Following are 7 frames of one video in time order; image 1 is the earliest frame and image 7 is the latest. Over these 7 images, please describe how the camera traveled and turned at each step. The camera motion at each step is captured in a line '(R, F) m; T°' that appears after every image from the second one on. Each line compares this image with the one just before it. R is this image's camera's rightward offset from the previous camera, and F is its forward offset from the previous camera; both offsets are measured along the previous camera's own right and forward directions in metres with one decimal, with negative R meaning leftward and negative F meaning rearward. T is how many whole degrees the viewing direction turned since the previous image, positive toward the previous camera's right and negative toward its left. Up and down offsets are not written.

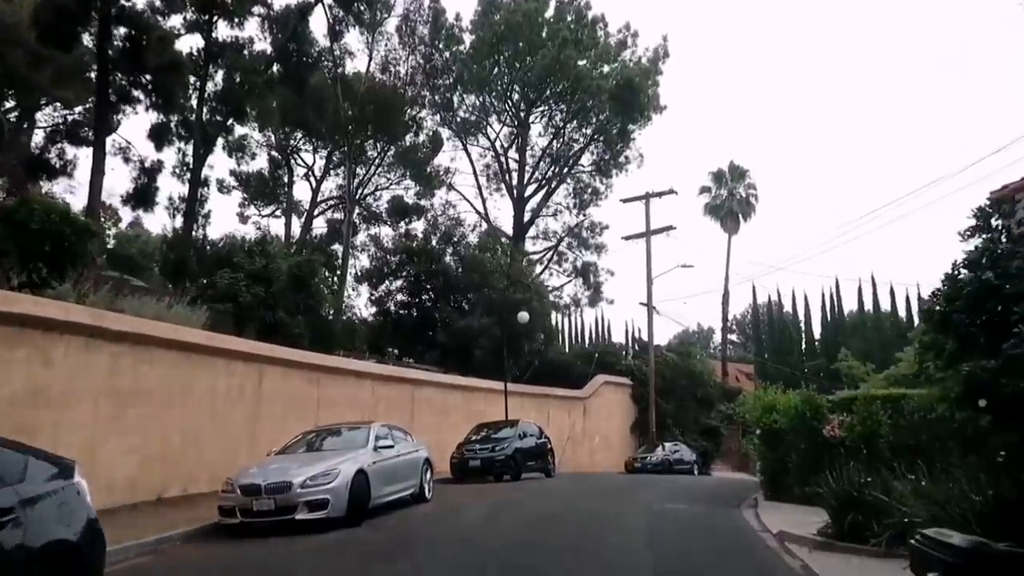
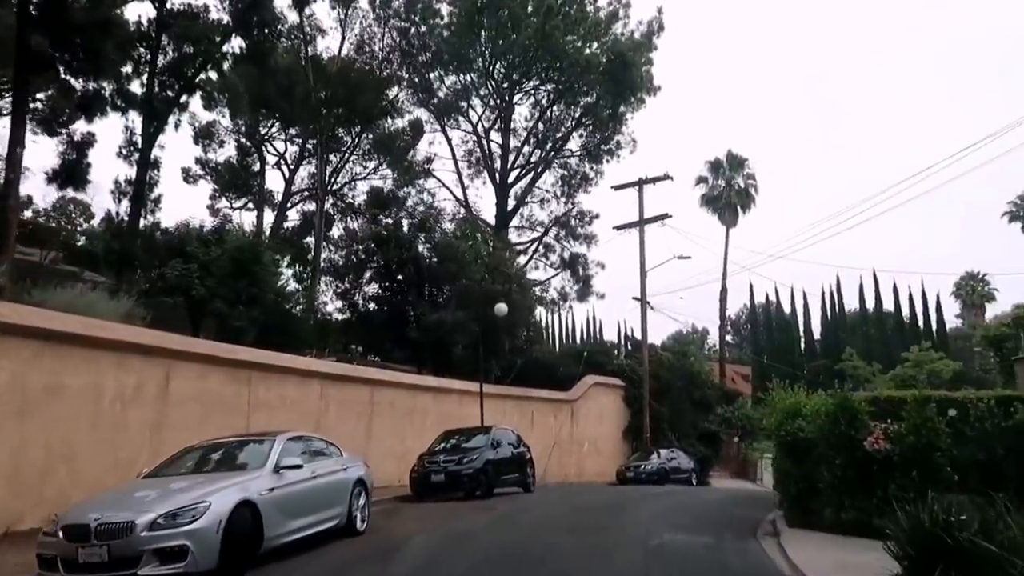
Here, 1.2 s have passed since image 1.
(+0.6, +3.4) m; +1°
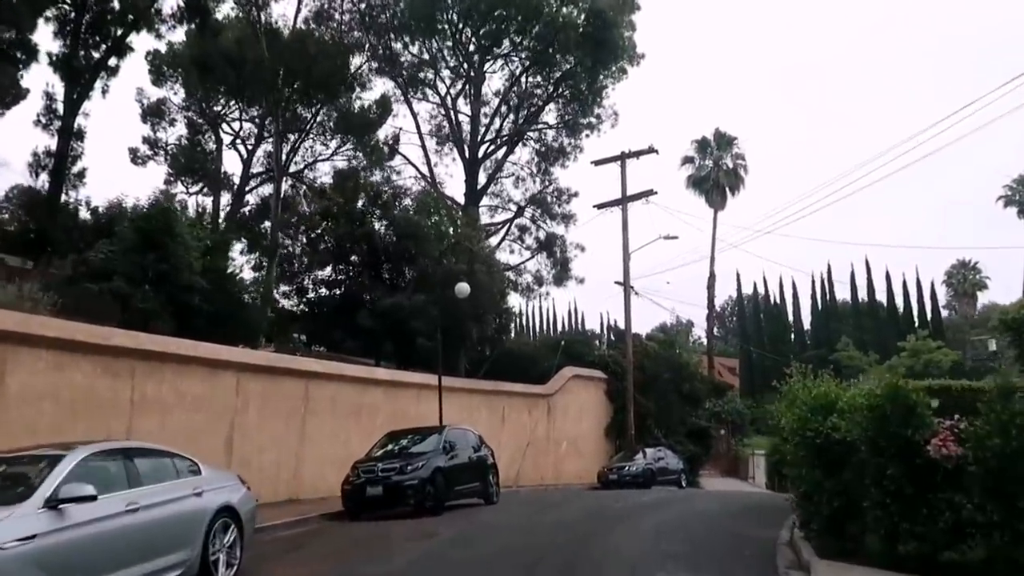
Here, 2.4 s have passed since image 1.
(+0.6, +3.5) m; +1°
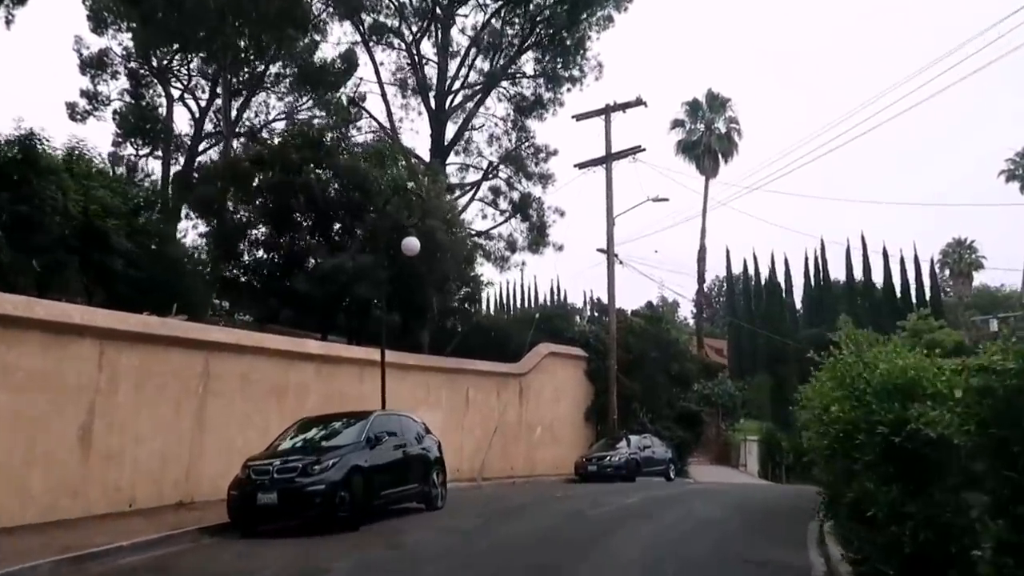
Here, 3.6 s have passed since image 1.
(+0.6, +3.9) m; +1°
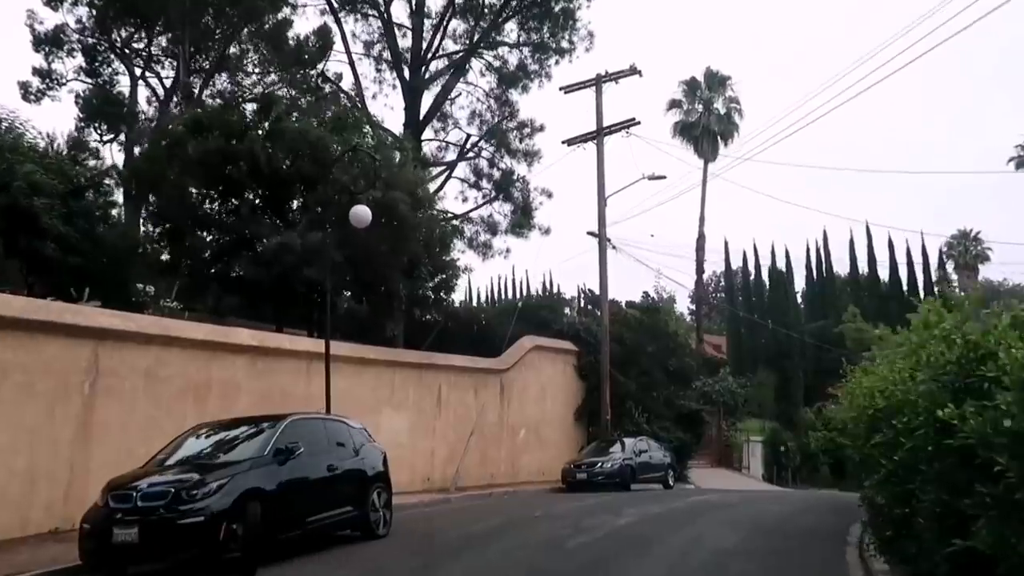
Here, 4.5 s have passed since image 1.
(+0.5, +3.0) m; 0°
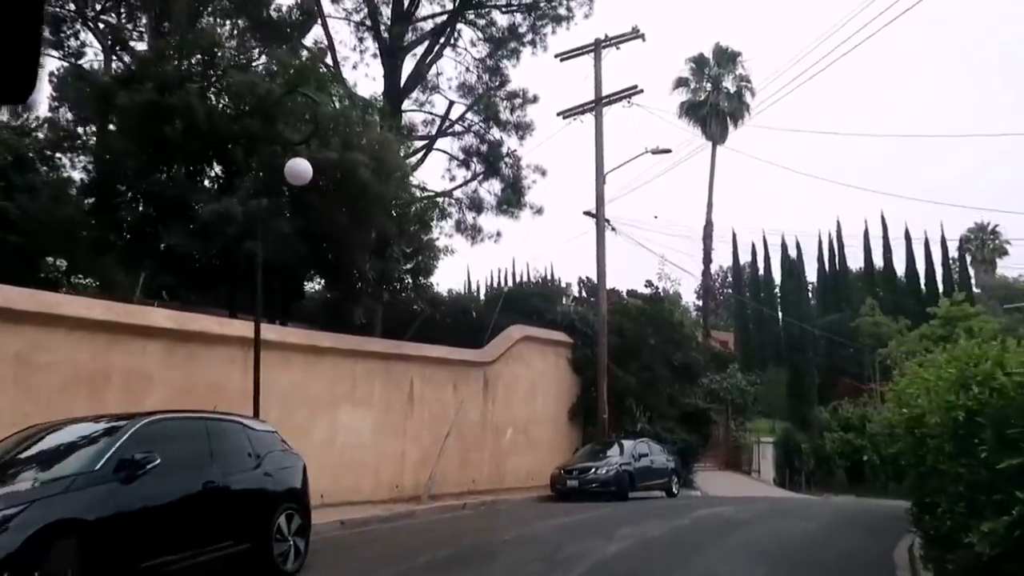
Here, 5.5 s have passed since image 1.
(+0.6, +2.8) m; 0°
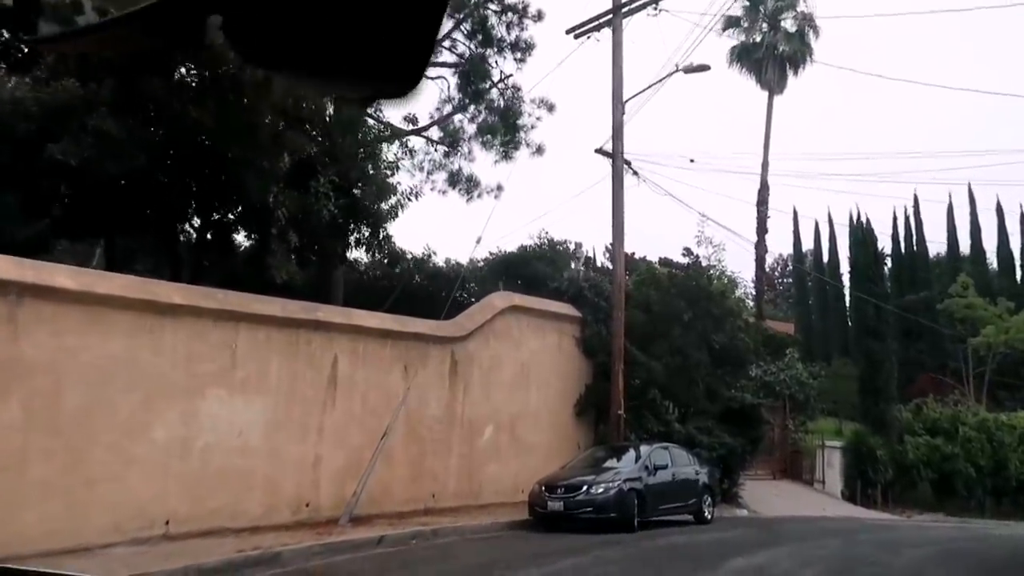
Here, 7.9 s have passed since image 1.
(+1.7, +5.8) m; -4°
